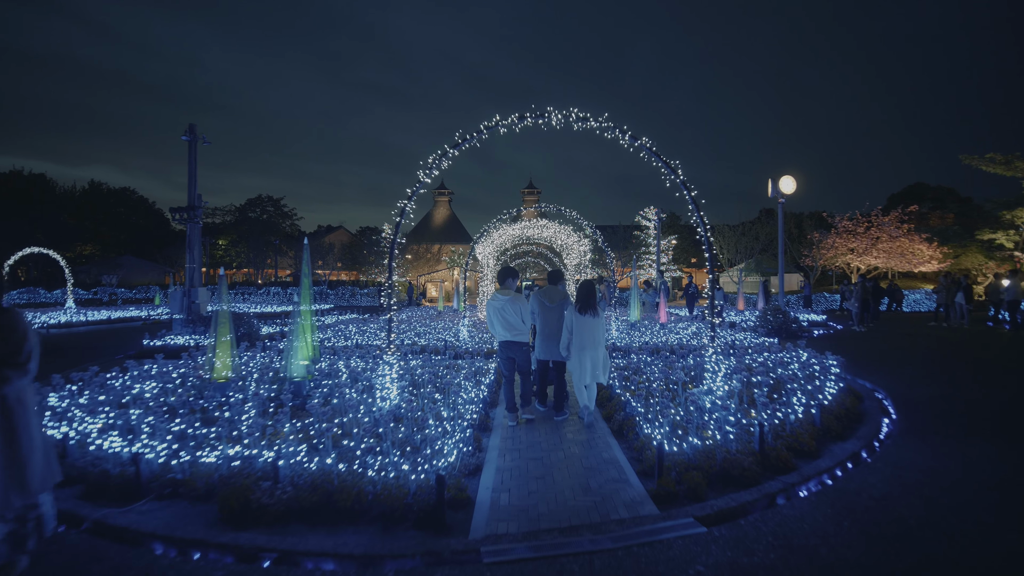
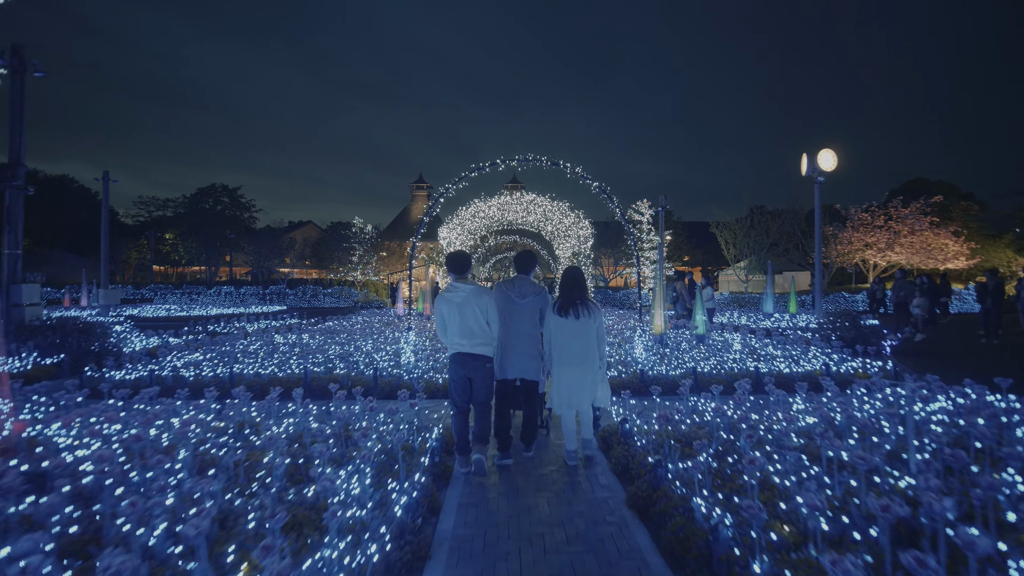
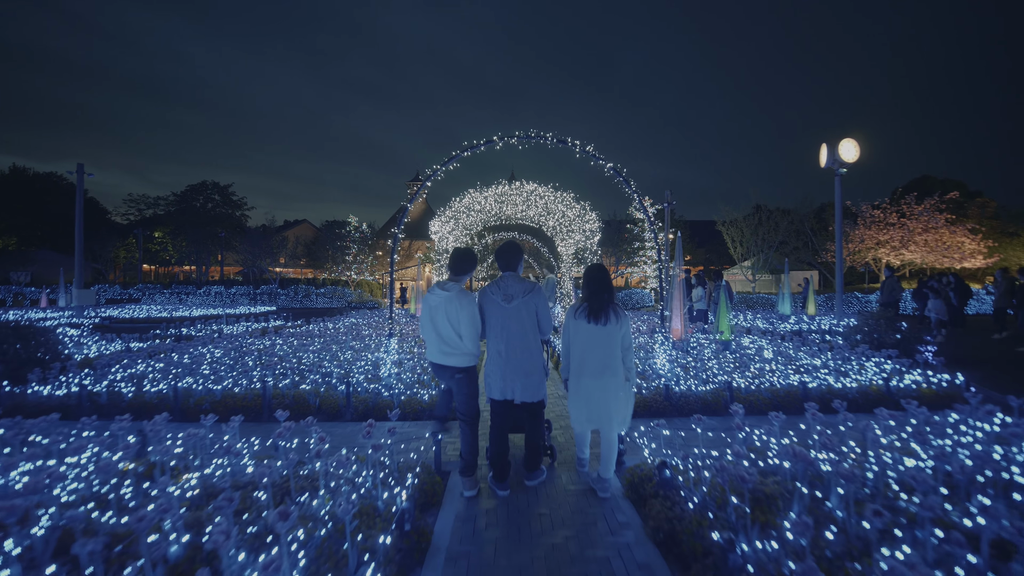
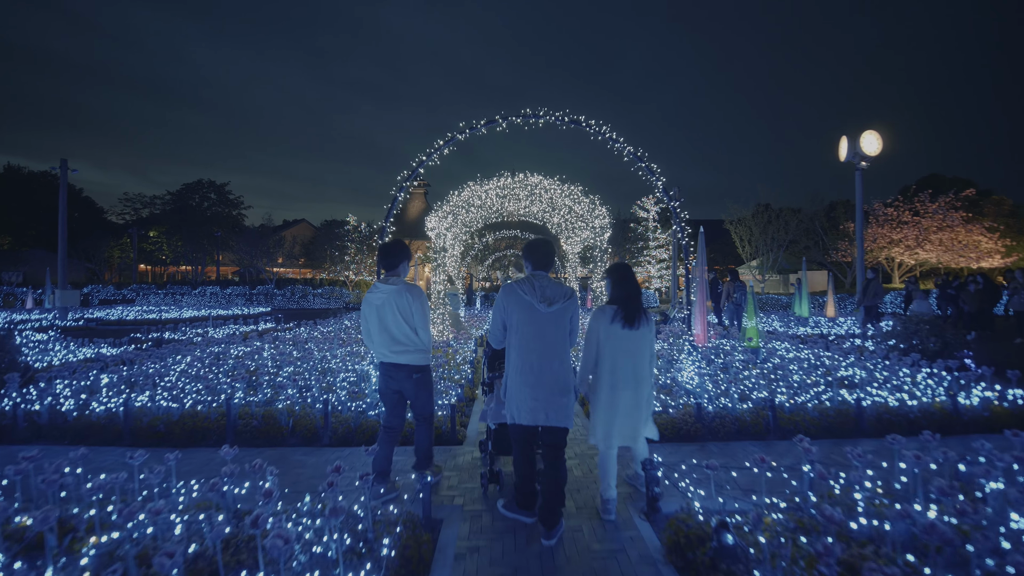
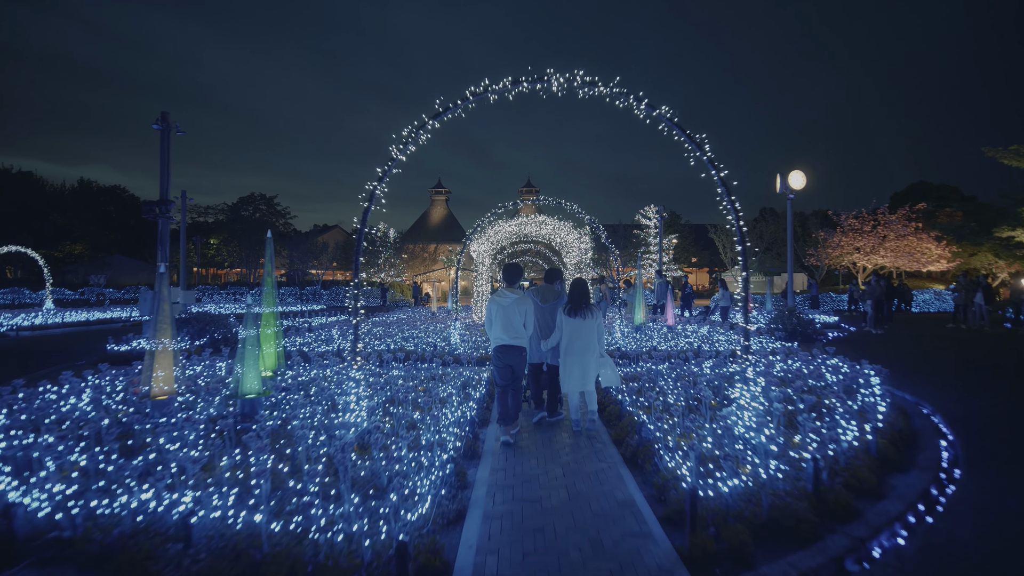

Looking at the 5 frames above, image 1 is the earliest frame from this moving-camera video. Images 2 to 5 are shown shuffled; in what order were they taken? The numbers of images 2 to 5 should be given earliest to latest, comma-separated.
5, 2, 3, 4
